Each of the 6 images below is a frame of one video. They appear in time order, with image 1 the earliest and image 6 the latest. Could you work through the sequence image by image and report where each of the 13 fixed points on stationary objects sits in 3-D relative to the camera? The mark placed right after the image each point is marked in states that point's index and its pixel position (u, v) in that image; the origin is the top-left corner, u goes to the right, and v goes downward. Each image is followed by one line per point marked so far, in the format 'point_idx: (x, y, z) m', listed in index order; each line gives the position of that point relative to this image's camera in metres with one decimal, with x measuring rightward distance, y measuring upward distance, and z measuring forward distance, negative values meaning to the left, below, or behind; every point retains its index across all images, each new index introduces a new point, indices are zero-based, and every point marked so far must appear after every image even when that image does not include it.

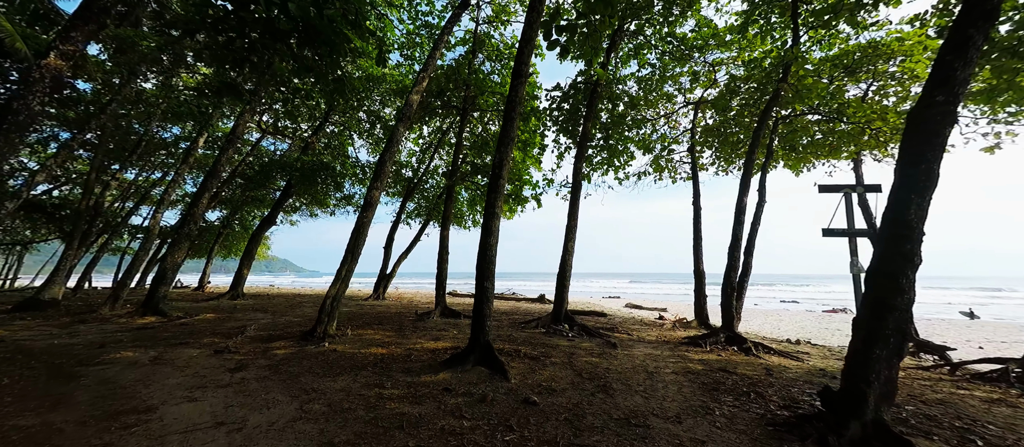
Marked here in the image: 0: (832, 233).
0: (+4.5, -0.1, +4.9) m
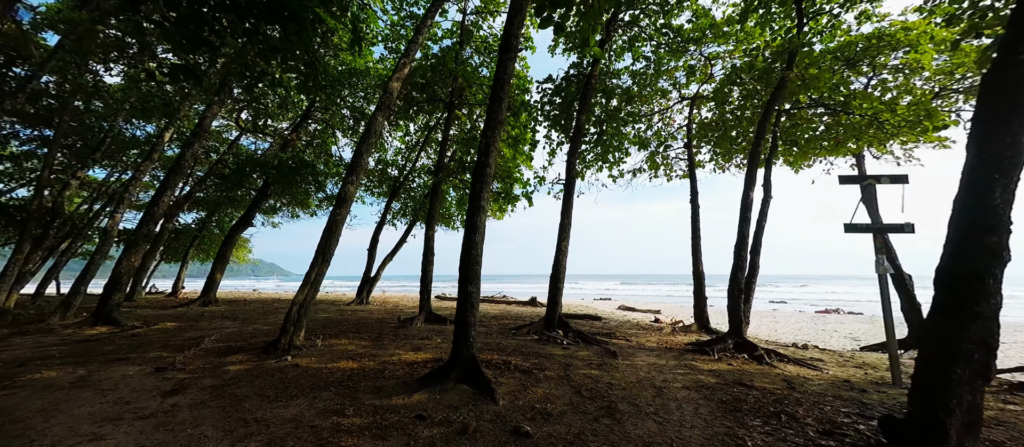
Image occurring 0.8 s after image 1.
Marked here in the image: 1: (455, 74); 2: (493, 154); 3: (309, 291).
0: (+4.4, -0.1, +4.4) m
1: (-1.8, +4.8, +11.0) m
2: (-0.2, +0.9, +4.2) m
3: (-3.3, -1.1, +5.6) m
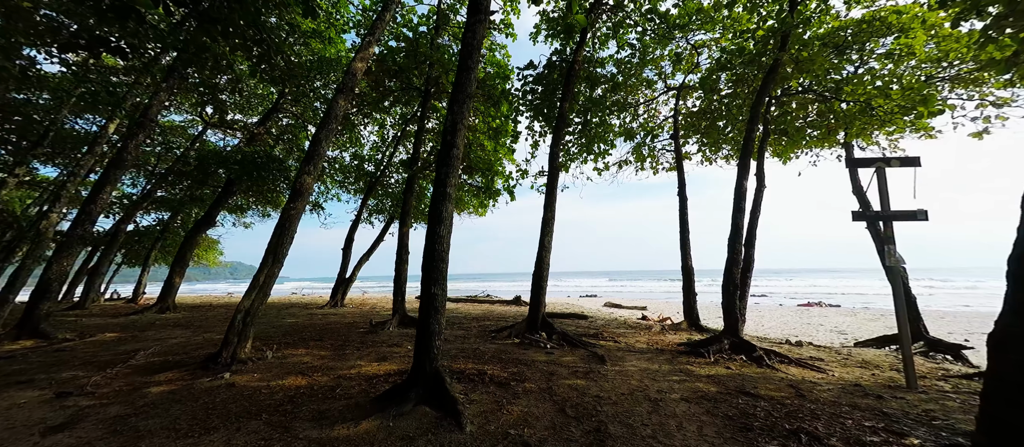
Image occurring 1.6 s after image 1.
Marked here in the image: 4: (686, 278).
0: (+4.1, +0.1, +4.0) m
1: (-2.4, +4.9, +10.3) m
2: (-0.5, +1.0, +3.7) m
3: (-3.6, -1.0, +4.9) m
4: (+4.2, -1.3, +8.4) m
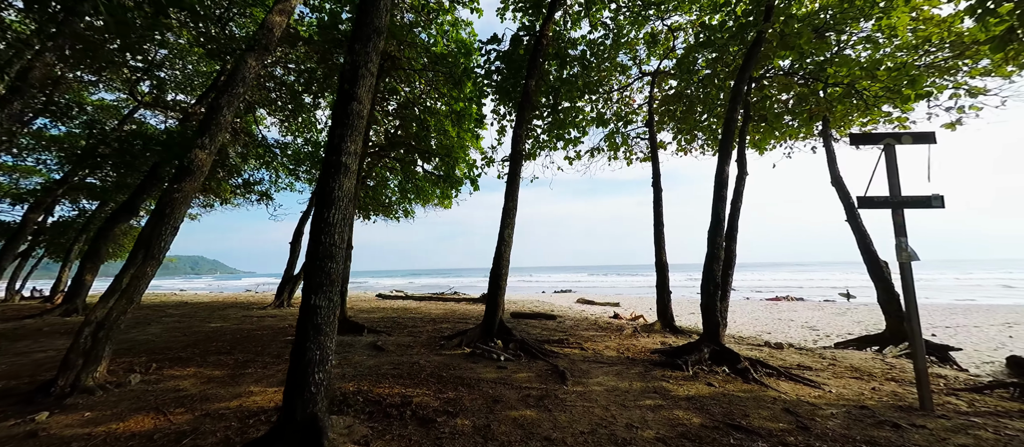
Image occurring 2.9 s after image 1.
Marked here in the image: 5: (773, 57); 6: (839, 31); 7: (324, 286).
0: (+3.4, +0.2, +3.4) m
1: (-3.4, +5.1, +9.1) m
2: (-1.1, +1.1, +2.7) m
3: (-4.3, -0.9, +3.7) m
4: (+3.3, -1.2, +7.7) m
5: (+5.0, +3.2, +6.7) m
6: (+6.8, +4.0, +7.2) m
7: (-1.3, -0.4, +2.3) m
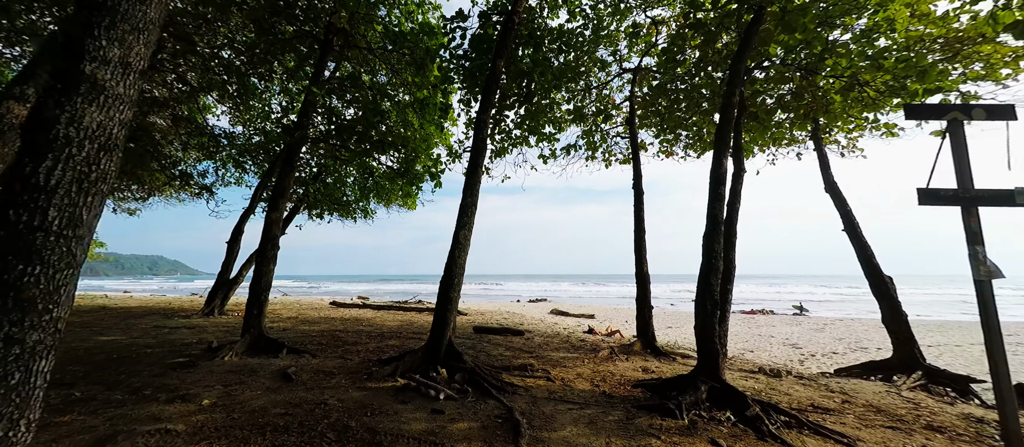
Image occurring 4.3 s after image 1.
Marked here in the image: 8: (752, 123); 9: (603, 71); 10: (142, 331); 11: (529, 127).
0: (+3.0, +0.2, +2.5) m
1: (-4.1, +5.1, +8.0) m
2: (-1.5, +1.2, +1.6) m
3: (-4.8, -0.7, +2.4) m
4: (+2.5, -1.3, +6.8) m
5: (+4.4, +3.0, +6.0) m
6: (+6.2, +3.8, +6.6) m
7: (-1.7, -0.3, +1.2) m
8: (+4.9, +2.1, +7.1) m
9: (+2.7, +4.5, +10.1) m
10: (-8.4, -2.5, +7.8) m
11: (+0.5, +2.5, +8.9) m
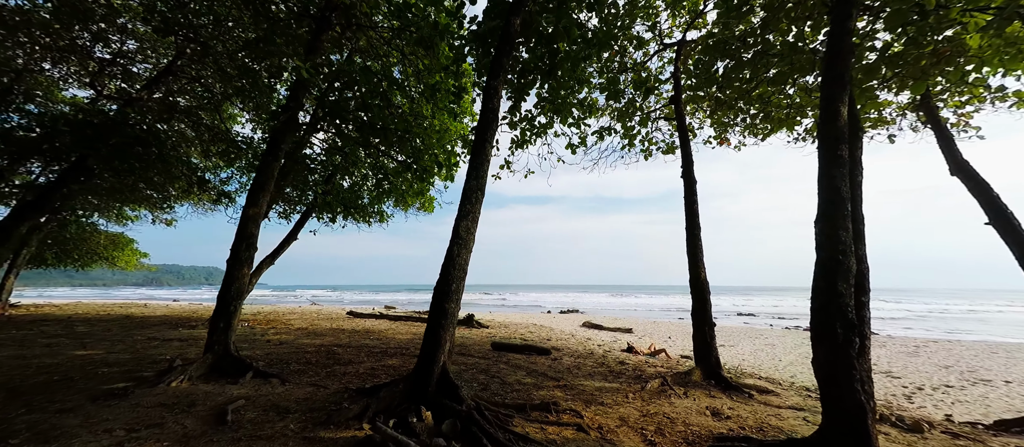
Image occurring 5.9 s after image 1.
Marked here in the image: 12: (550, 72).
0: (+2.9, +0.4, +1.0) m
1: (-3.7, +5.1, +7.2) m
2: (-1.6, +1.4, +0.5) m
3: (-4.8, -0.5, +1.5) m
4: (+2.9, -1.2, +5.3) m
5: (+4.7, +3.2, +4.5) m
6: (+6.4, +4.0, +4.9) m
7: (-1.8, -0.1, +0.1) m
8: (+5.2, +2.2, +5.5) m
9: (+3.2, +4.5, +8.8) m
10: (-8.0, -2.5, +7.2) m
11: (+0.9, +2.5, +7.7) m
12: (+0.8, +3.2, +7.0) m
